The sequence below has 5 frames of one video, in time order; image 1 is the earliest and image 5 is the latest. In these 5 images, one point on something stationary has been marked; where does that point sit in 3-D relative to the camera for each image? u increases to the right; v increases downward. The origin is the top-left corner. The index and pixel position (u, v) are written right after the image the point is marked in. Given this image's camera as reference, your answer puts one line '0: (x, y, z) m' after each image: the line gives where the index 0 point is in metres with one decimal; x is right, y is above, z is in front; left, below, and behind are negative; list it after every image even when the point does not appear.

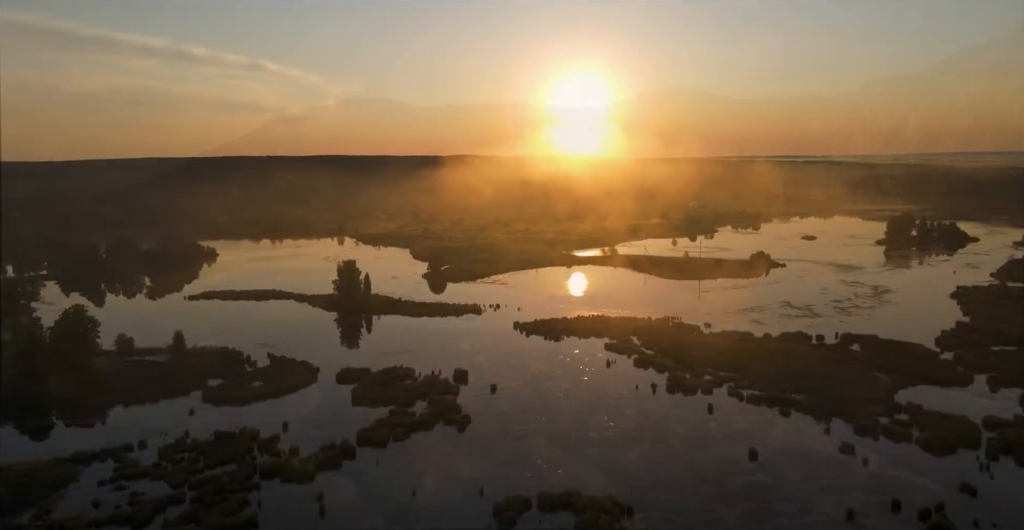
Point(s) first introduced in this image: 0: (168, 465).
0: (-9.3, -5.4, +18.2) m
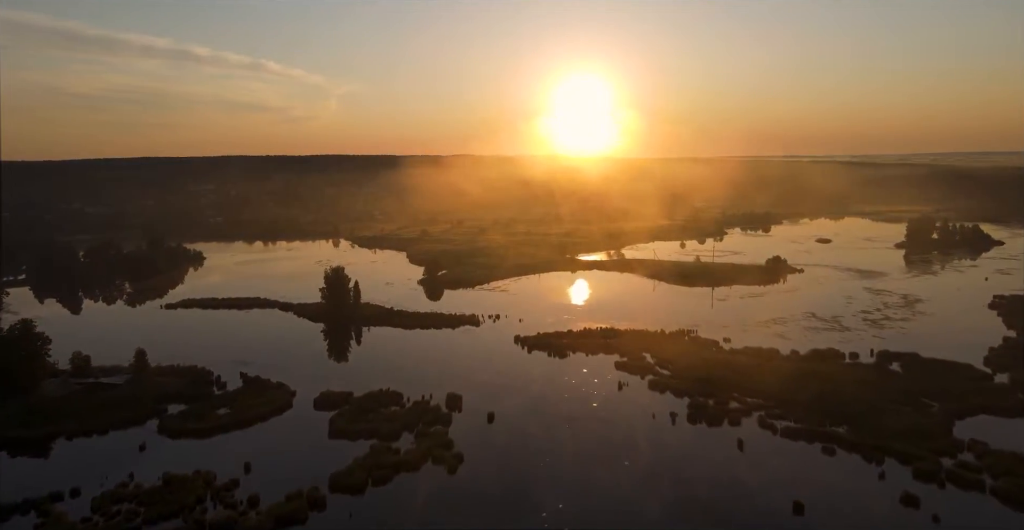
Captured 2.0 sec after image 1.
0: (-9.3, -5.8, +15.3) m
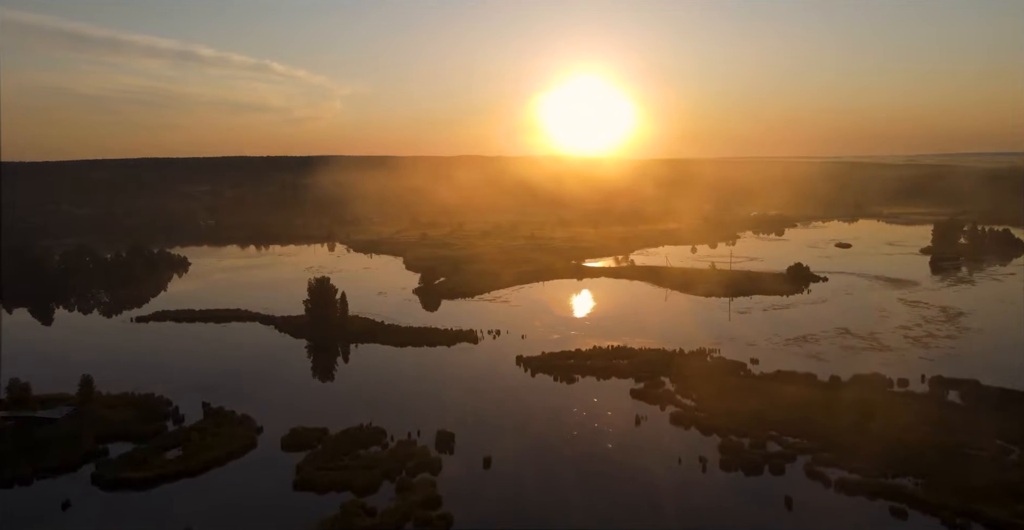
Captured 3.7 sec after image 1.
0: (-9.3, -6.2, +12.1) m
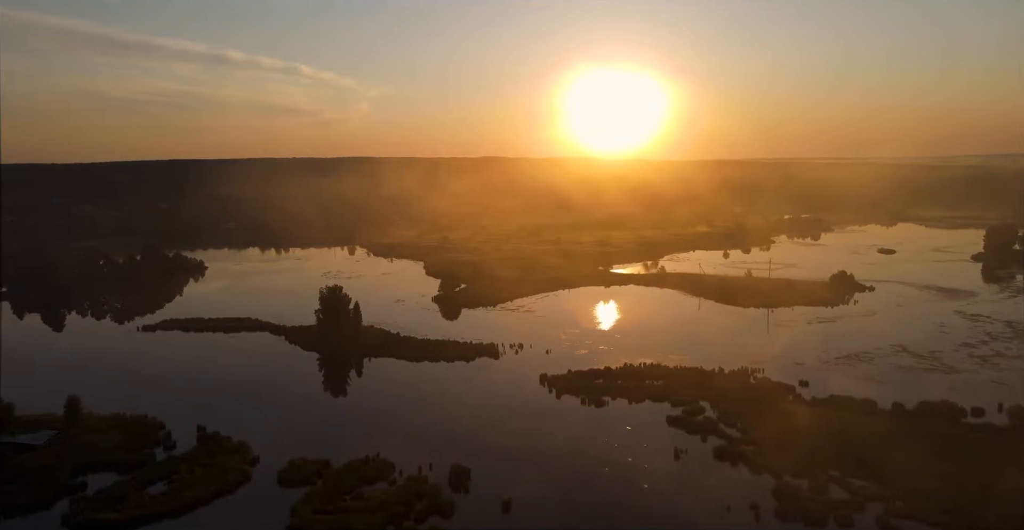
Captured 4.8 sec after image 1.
0: (-9.0, -6.5, +10.1) m
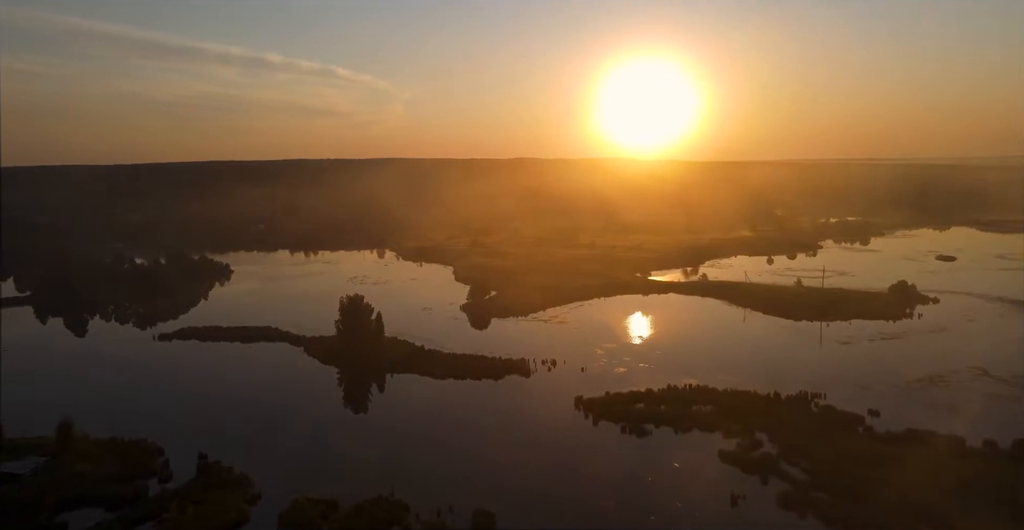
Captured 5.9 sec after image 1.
0: (-8.6, -6.8, +8.3) m
